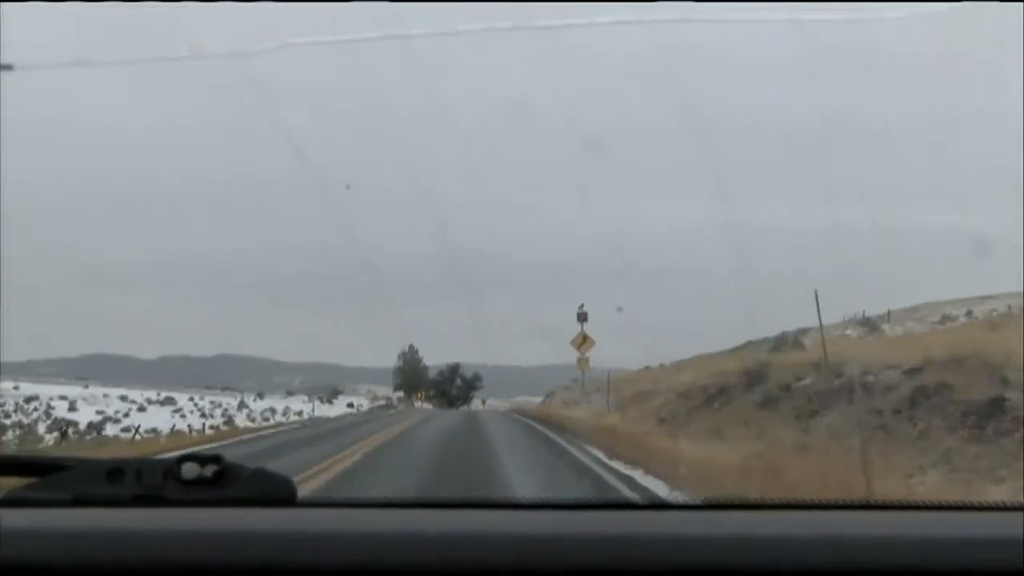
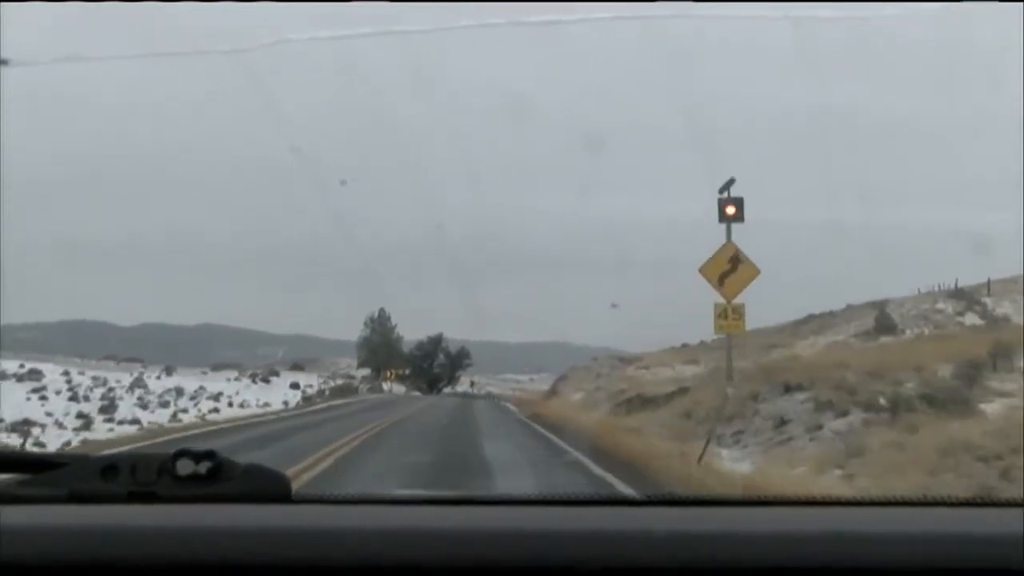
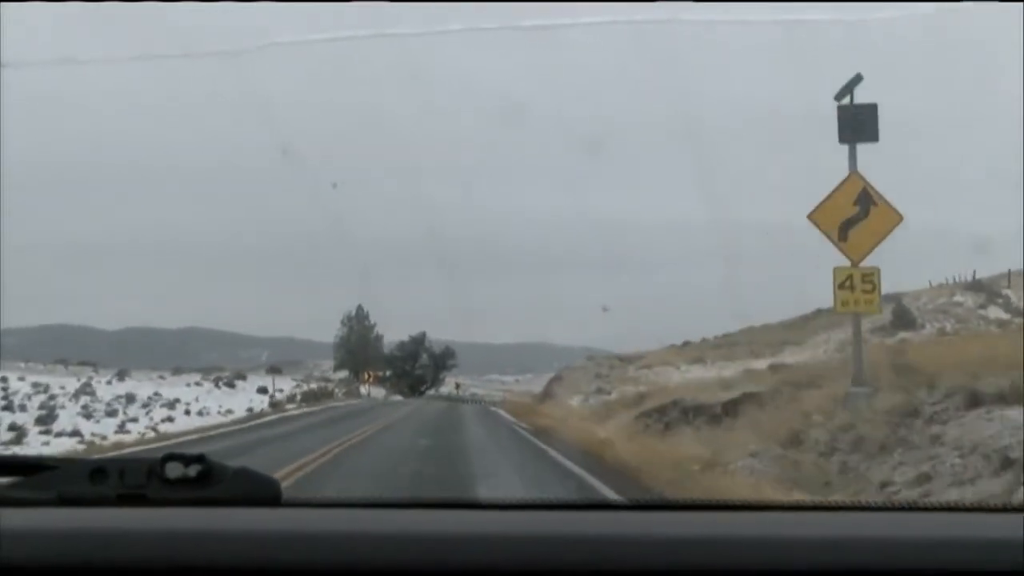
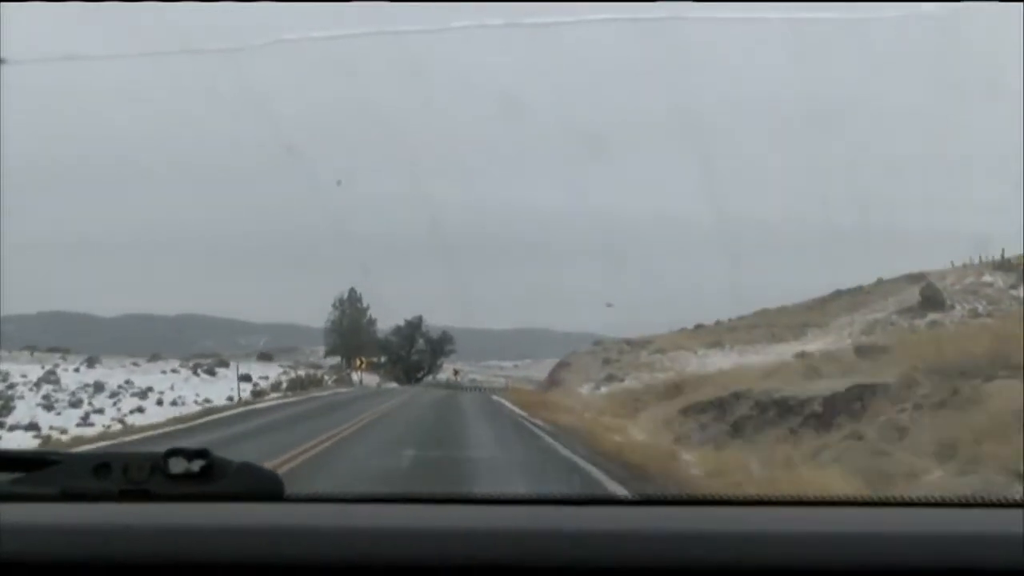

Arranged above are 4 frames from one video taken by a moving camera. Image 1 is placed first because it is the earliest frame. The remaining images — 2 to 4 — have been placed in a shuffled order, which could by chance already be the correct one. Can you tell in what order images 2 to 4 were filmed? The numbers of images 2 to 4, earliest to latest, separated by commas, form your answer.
2, 3, 4
